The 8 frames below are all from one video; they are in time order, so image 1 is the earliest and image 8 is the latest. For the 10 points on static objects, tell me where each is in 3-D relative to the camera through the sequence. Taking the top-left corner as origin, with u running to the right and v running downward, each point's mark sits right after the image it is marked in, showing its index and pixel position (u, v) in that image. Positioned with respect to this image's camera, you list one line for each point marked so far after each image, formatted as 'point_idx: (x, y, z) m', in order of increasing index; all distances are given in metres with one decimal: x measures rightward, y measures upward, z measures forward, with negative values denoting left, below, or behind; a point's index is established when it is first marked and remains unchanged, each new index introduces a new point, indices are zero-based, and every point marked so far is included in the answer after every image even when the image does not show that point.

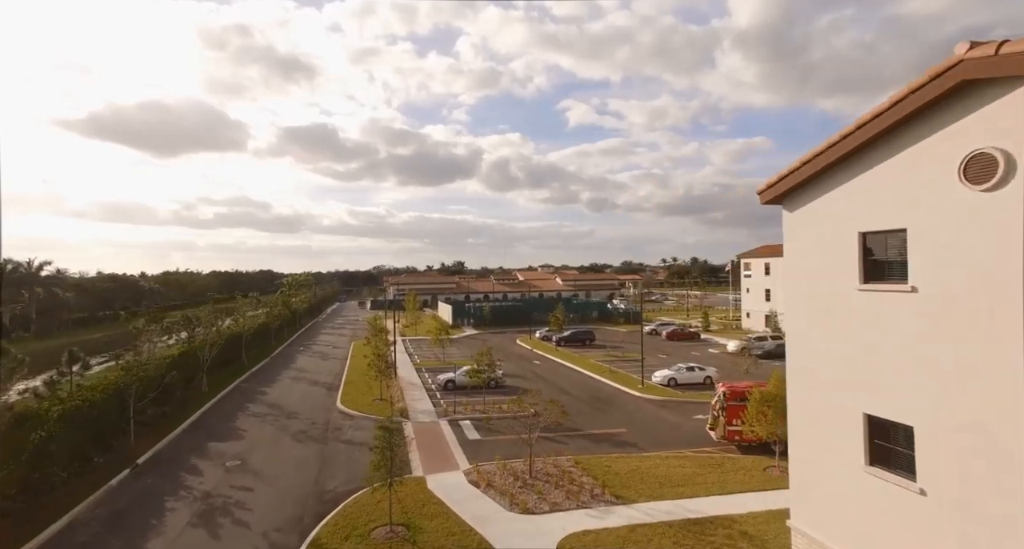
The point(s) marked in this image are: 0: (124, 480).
0: (-12.3, -6.5, +18.3) m
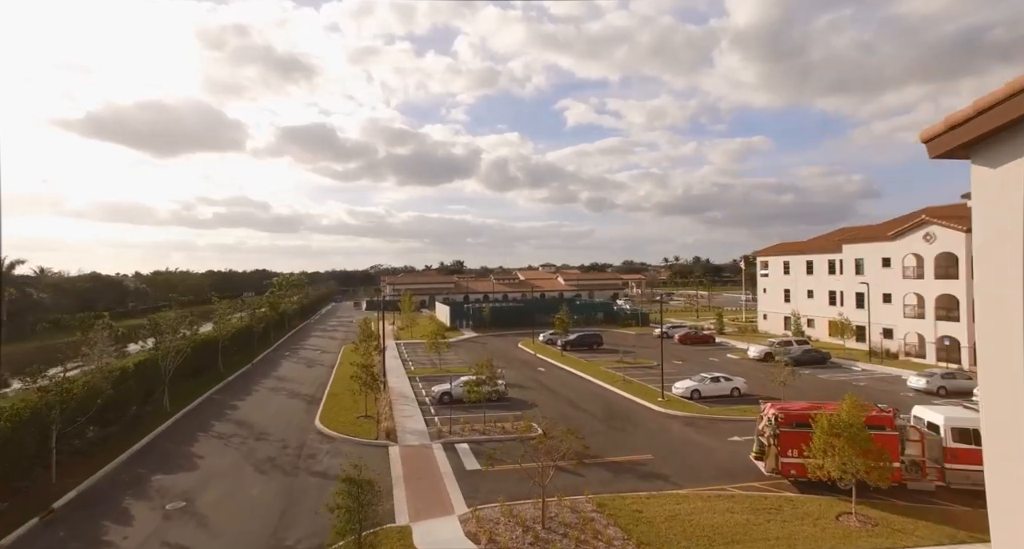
0: (-12.1, -6.4, +14.5) m
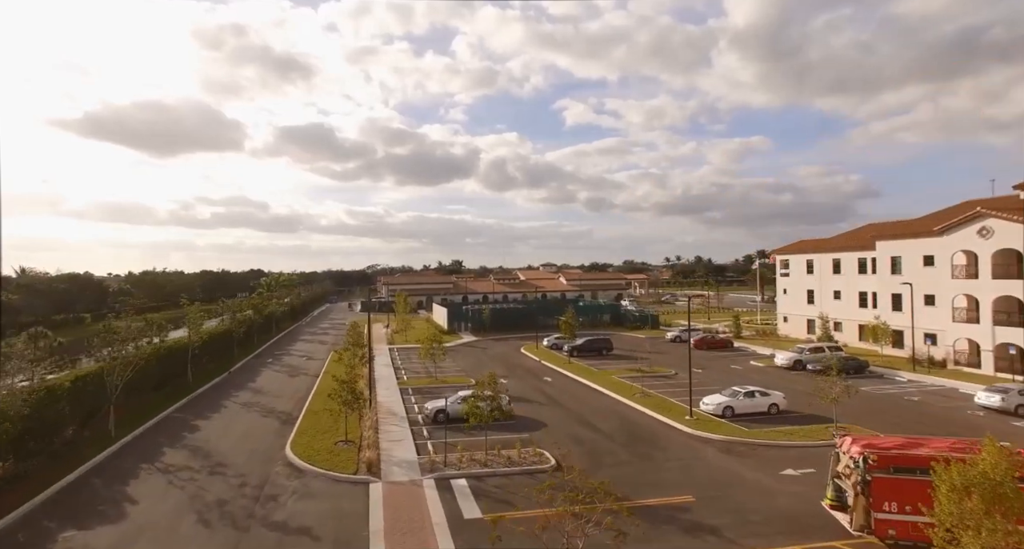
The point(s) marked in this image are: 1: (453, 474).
0: (-11.8, -6.4, +10.5) m
1: (-2.0, -6.7, +19.3) m
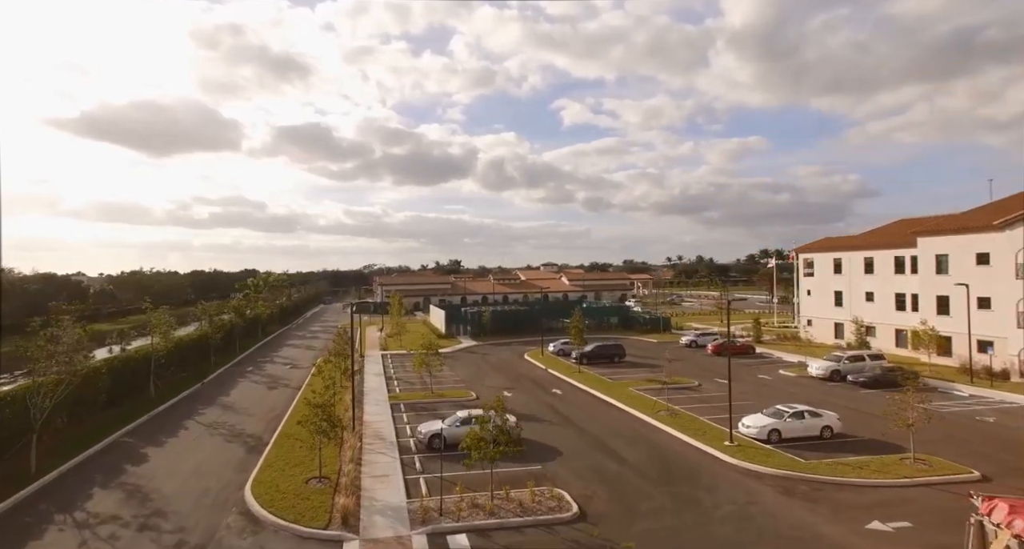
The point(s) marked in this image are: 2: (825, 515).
0: (-11.4, -6.4, +6.4) m
1: (-1.6, -6.7, +15.2) m
2: (+8.5, -6.5, +15.8) m
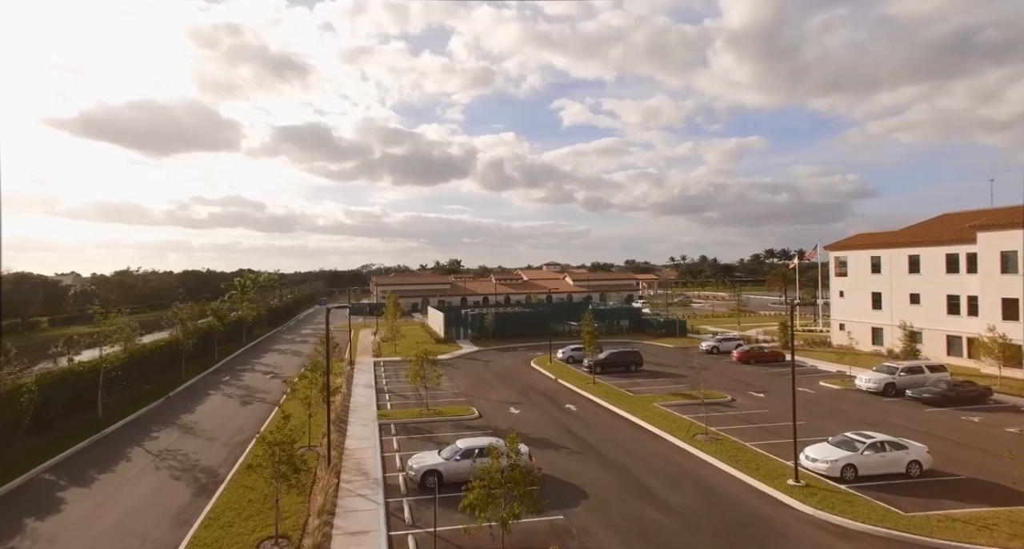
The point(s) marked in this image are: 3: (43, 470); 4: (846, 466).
0: (-11.0, -6.4, +2.0) m
1: (-1.2, -6.6, +10.8) m
2: (+9.0, -6.5, +11.4) m
3: (-15.4, -6.5, +18.9) m
4: (+10.6, -6.0, +18.0) m
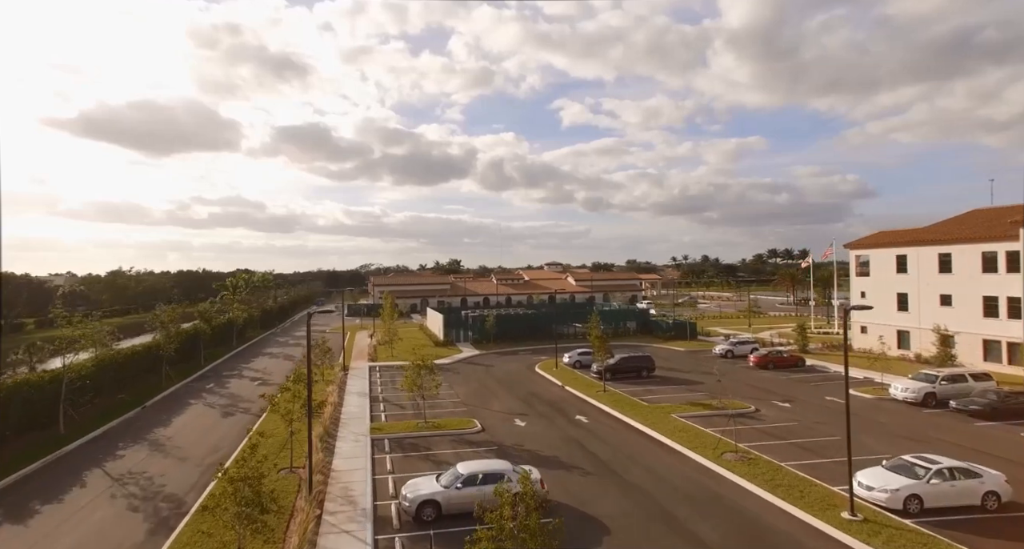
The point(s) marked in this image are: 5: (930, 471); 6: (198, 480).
0: (-10.7, -6.4, -0.6) m
1: (-0.9, -6.6, +8.3) m
2: (+9.2, -6.5, +8.9) m
3: (-15.1, -6.5, +16.4) m
4: (+10.8, -6.0, +15.5) m
5: (+11.6, -5.4, +15.8) m
6: (-10.1, -6.6, +18.6) m
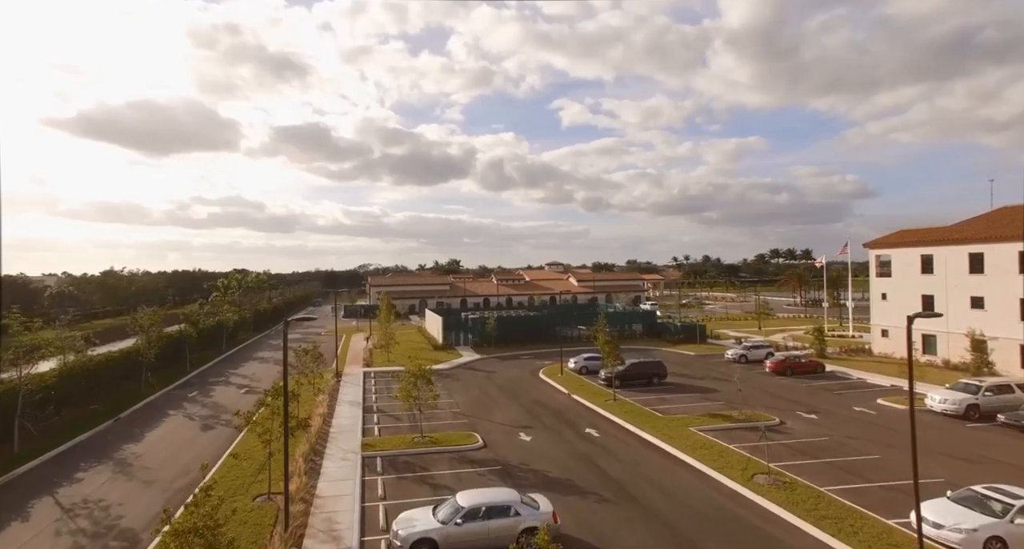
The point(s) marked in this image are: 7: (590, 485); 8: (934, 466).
0: (-10.5, -6.4, -2.8) m
1: (-0.7, -6.7, +6.1) m
2: (+9.4, -6.5, +6.7) m
3: (-14.9, -6.5, +14.1) m
4: (+11.1, -6.0, +13.2) m
5: (+11.8, -5.4, +13.5) m
6: (-9.9, -6.6, +16.4) m
7: (+2.5, -6.9, +19.4) m
8: (+14.6, -6.6, +20.0) m
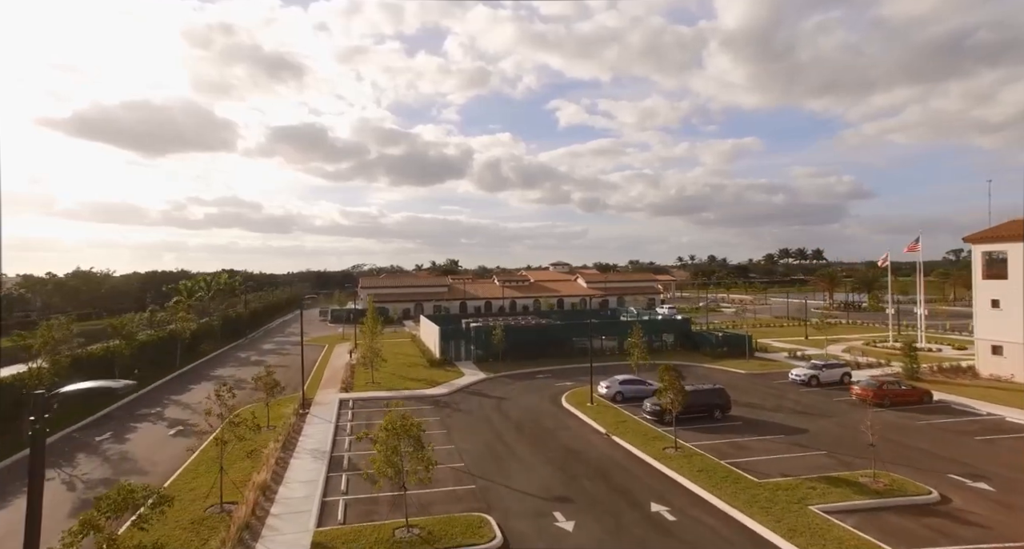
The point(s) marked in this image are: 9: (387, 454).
0: (-9.3, -6.5, -11.6) m
1: (+0.4, -6.7, -2.7) m
2: (+10.5, -6.5, -2.0) m
3: (-13.9, -6.6, +5.3) m
4: (+12.1, -6.0, +4.5) m
5: (+12.9, -5.5, +4.9) m
6: (-8.9, -6.7, +7.6) m
7: (+3.5, -6.9, +10.6) m
8: (+15.6, -6.7, +11.3) m
9: (-3.9, -5.4, +18.8) m
